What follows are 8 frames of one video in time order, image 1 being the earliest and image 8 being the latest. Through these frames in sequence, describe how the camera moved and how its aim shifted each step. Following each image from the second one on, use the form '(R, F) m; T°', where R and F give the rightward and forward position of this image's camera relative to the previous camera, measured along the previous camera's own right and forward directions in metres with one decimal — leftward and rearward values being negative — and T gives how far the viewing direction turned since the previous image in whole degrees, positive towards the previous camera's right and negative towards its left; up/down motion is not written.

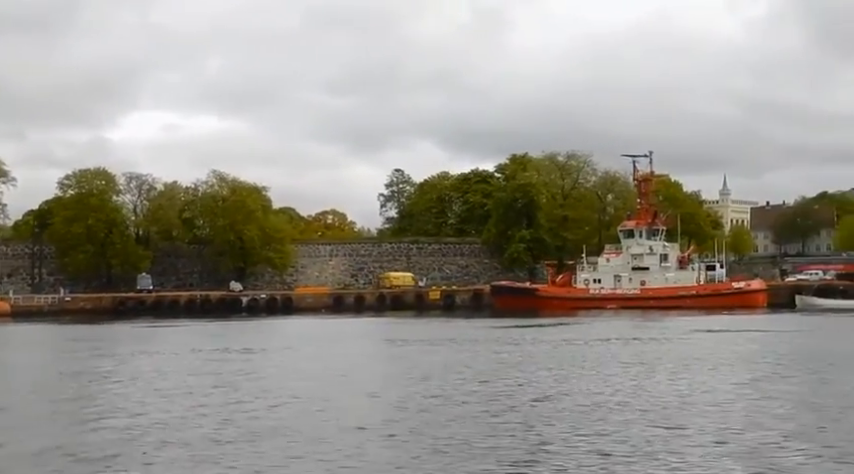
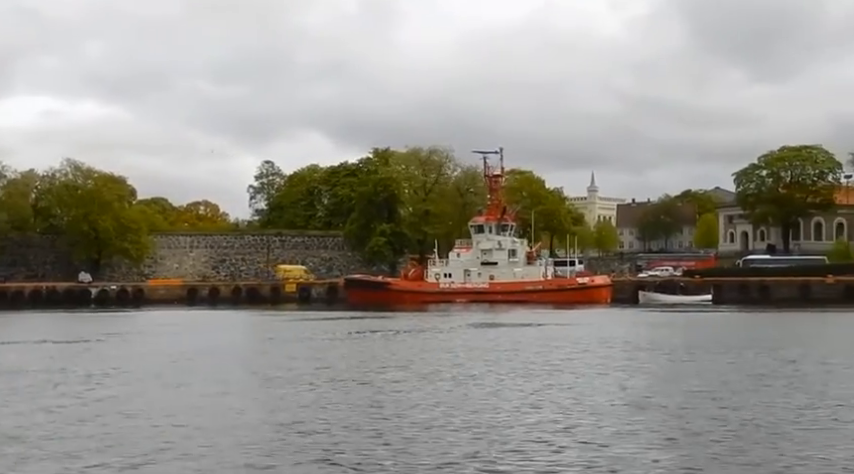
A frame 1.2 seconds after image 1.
(+1.1, -1.2) m; +5°
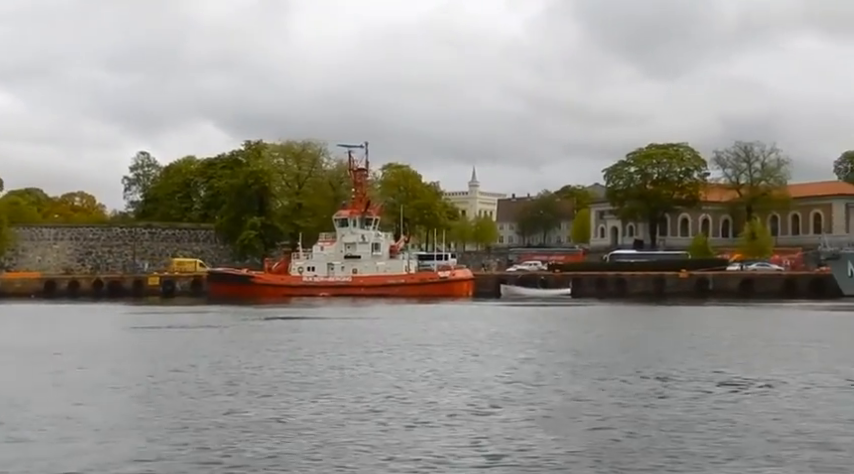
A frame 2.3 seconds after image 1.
(+1.1, -0.4) m; +5°
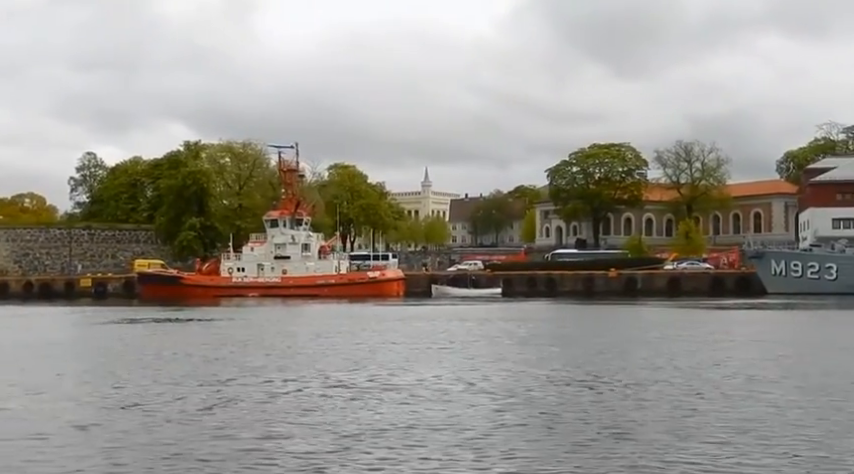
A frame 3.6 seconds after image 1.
(+1.4, -0.1) m; +2°
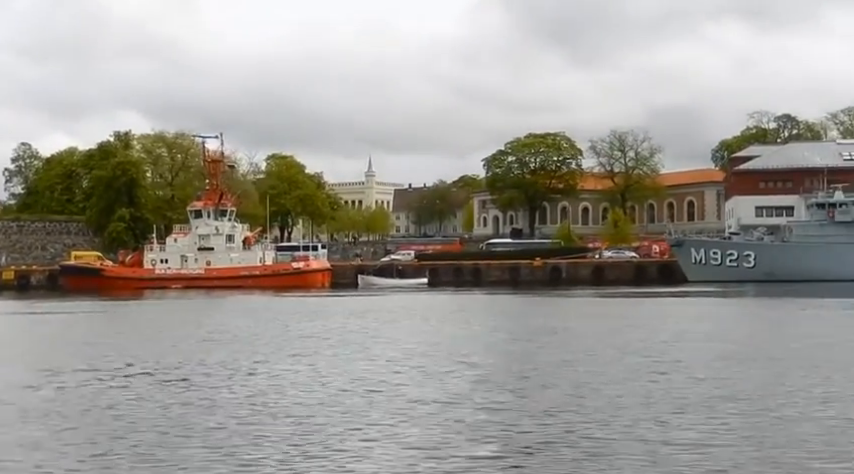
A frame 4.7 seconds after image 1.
(+1.1, +0.1) m; +2°
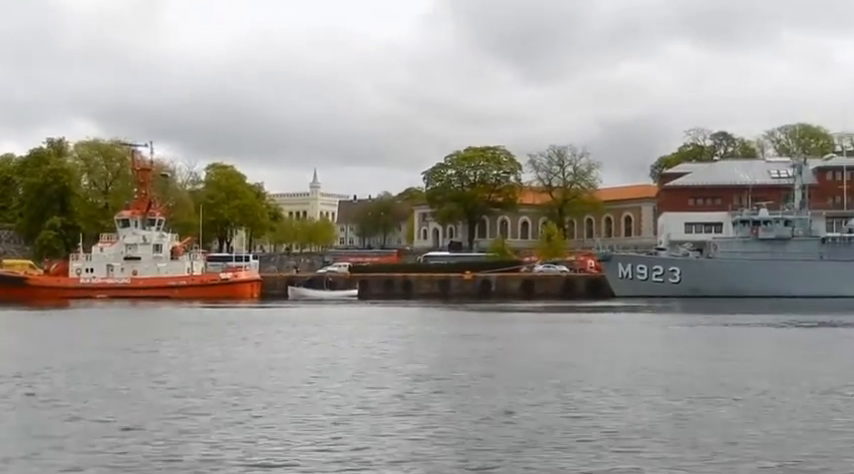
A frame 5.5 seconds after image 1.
(+0.9, +0.2) m; +2°
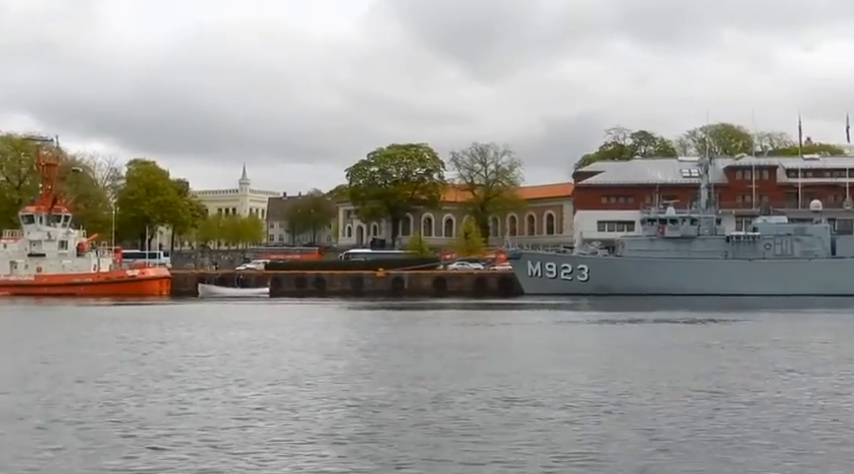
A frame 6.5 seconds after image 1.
(+1.1, +0.4) m; +3°
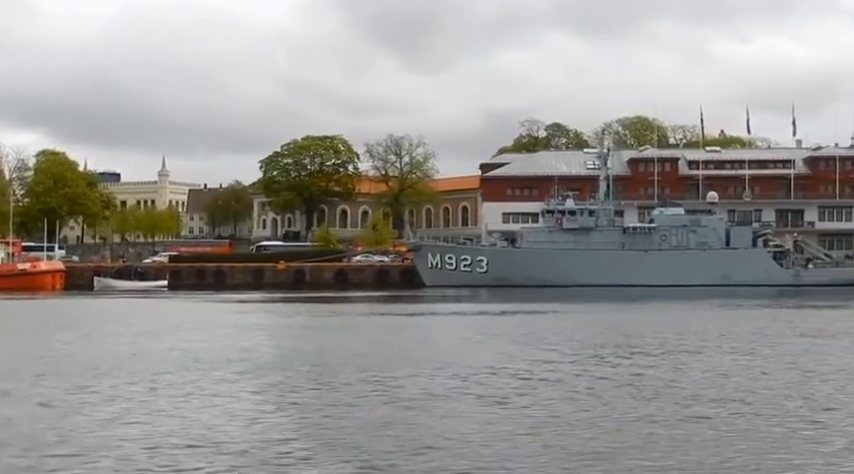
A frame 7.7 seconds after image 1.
(+1.2, +0.9) m; +3°
